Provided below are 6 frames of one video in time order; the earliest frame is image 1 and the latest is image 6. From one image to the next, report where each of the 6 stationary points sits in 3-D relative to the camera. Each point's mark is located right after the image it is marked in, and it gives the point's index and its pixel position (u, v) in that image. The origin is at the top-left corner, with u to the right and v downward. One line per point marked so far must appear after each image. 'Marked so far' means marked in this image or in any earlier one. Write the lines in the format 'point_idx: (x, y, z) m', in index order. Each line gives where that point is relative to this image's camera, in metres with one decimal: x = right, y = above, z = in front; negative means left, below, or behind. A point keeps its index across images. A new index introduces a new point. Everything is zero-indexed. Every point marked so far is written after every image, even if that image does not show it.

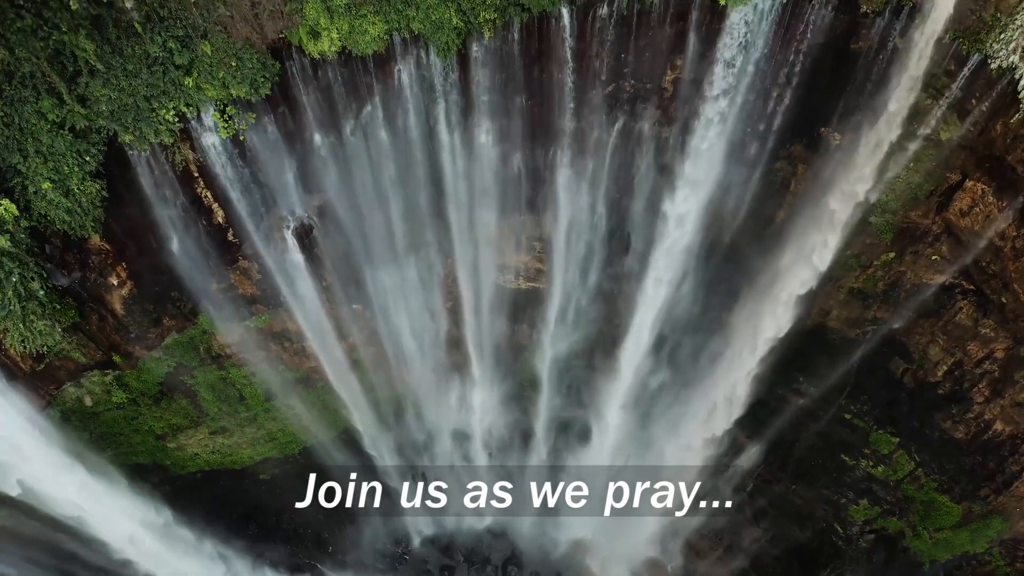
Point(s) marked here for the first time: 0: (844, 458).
0: (+6.6, -3.5, +12.7) m
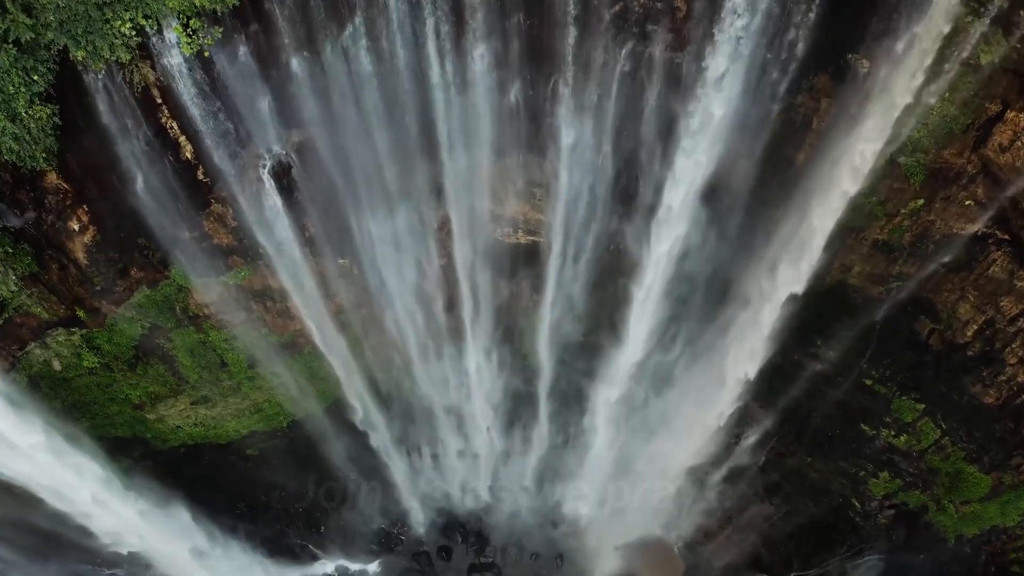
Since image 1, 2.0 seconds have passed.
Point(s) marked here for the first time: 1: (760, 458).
0: (+6.6, -2.7, +11.9) m
1: (+5.3, -3.6, +13.4) m
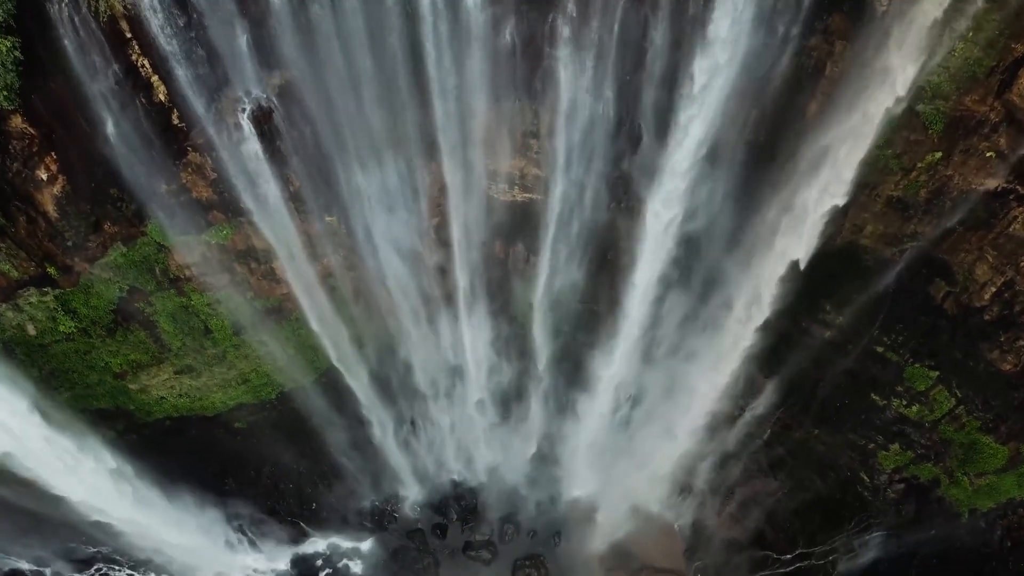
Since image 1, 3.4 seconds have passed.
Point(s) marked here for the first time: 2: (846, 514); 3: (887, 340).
0: (+6.5, -2.0, +11.4) m
1: (+5.2, -2.9, +12.9) m
2: (+6.5, -4.4, +12.3) m
3: (+6.5, -0.9, +10.9) m
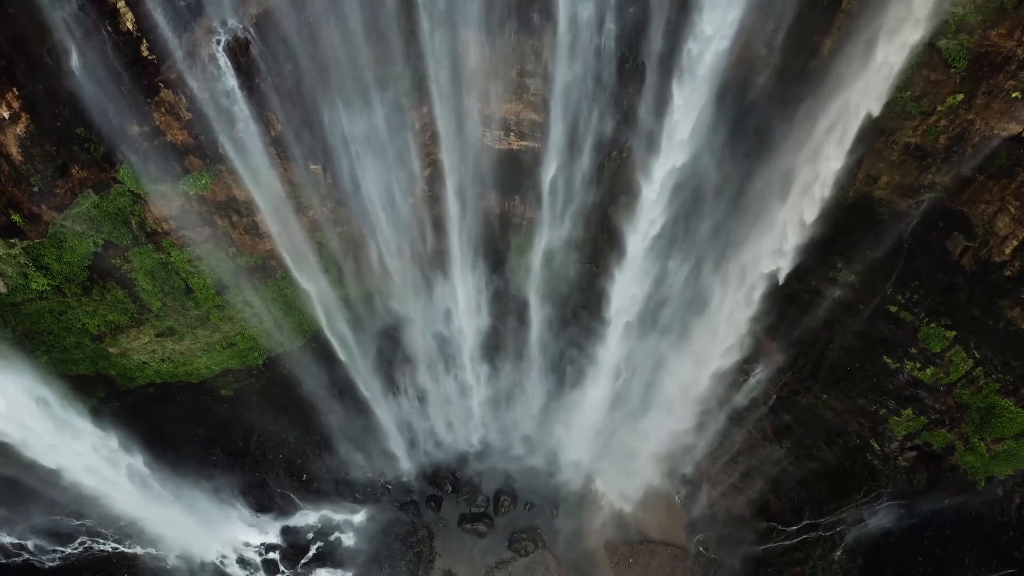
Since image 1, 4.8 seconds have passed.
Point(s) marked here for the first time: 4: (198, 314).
0: (+6.5, -1.3, +10.9) m
1: (+5.1, -2.1, +12.4) m
2: (+6.5, -3.7, +11.8) m
3: (+6.4, -0.2, +10.4) m
4: (-5.6, -0.4, +11.1) m
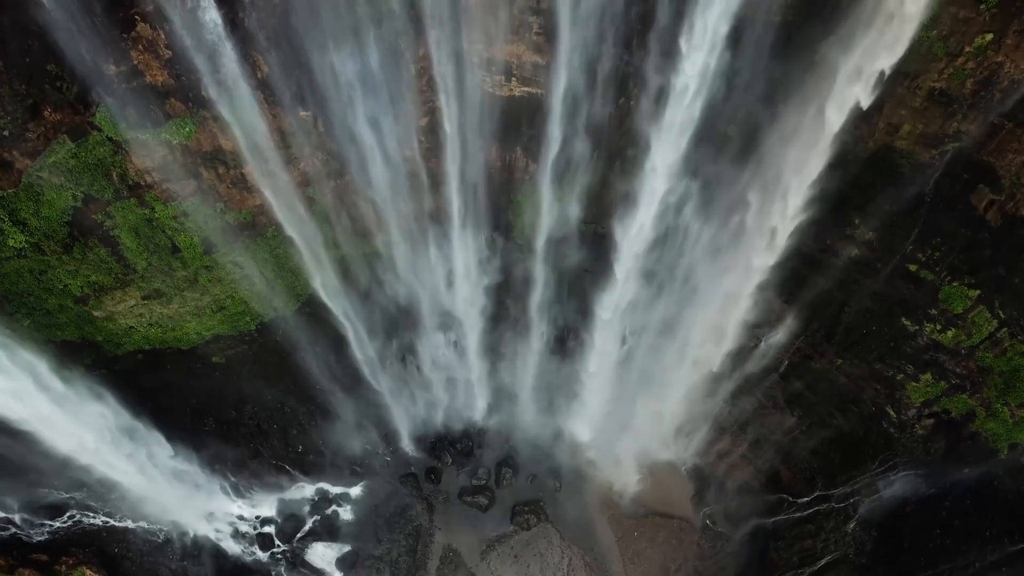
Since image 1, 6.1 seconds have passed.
0: (+6.5, -0.6, +10.4) m
1: (+5.2, -1.4, +11.9) m
2: (+6.5, -3.0, +11.4) m
3: (+6.4, +0.5, +9.8) m
4: (-5.5, +0.2, +10.6) m
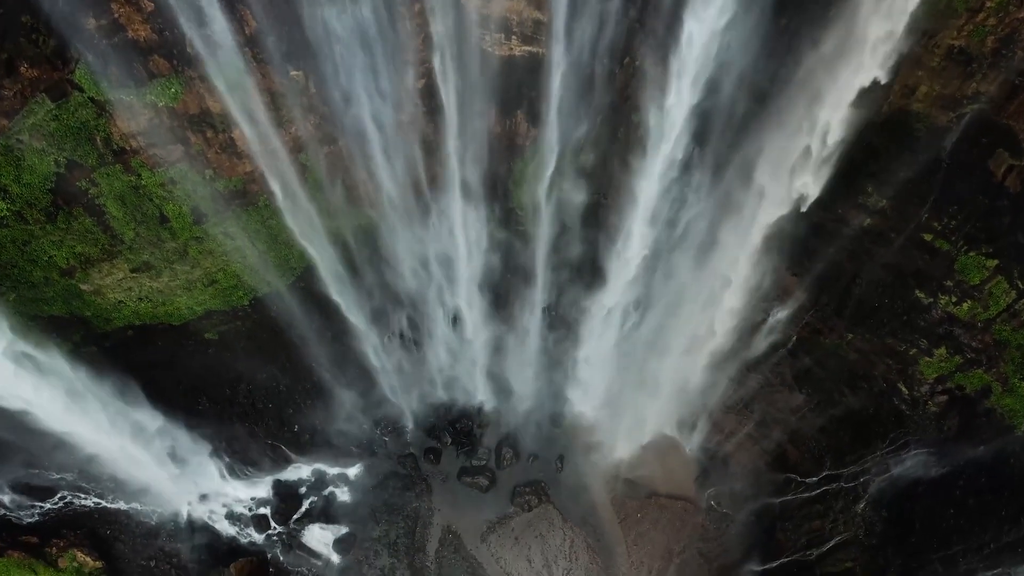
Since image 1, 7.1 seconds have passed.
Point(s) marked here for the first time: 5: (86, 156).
0: (+6.5, -0.1, +10.1) m
1: (+5.2, -0.9, +11.6) m
2: (+6.5, -2.5, +11.1) m
3: (+6.4, +1.0, +9.5) m
4: (-5.5, +0.7, +10.3) m
5: (-6.0, +1.9, +8.9) m
